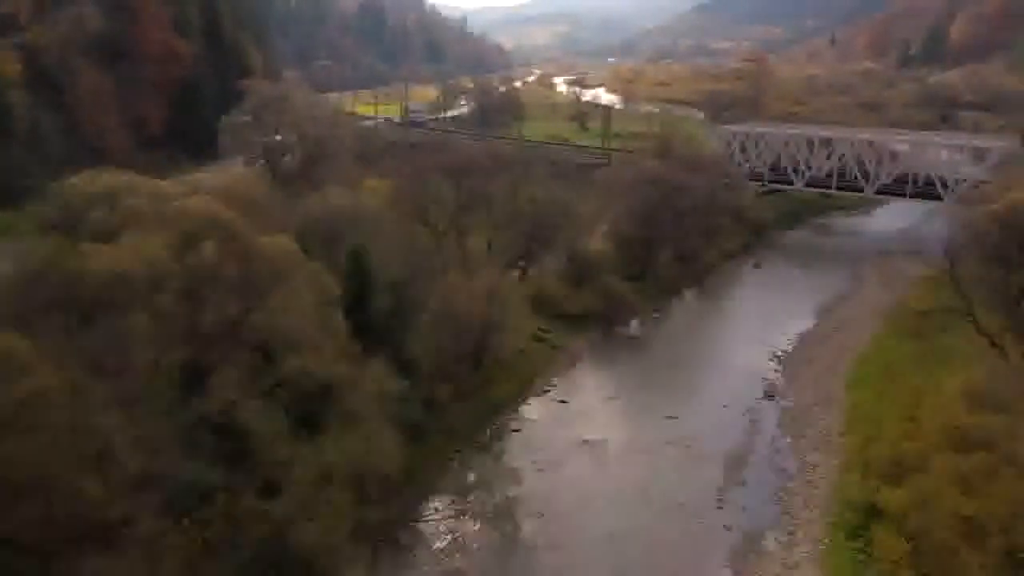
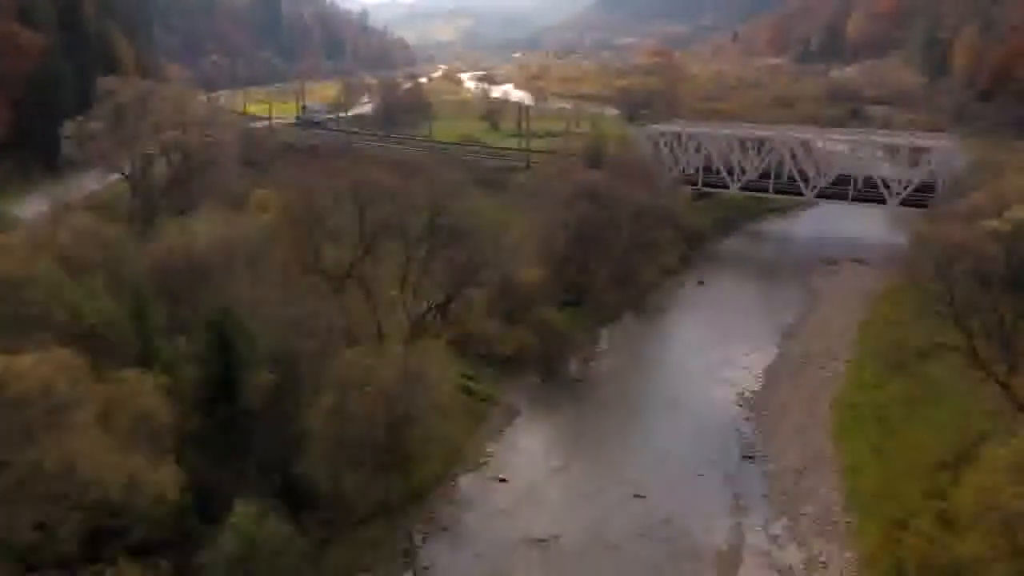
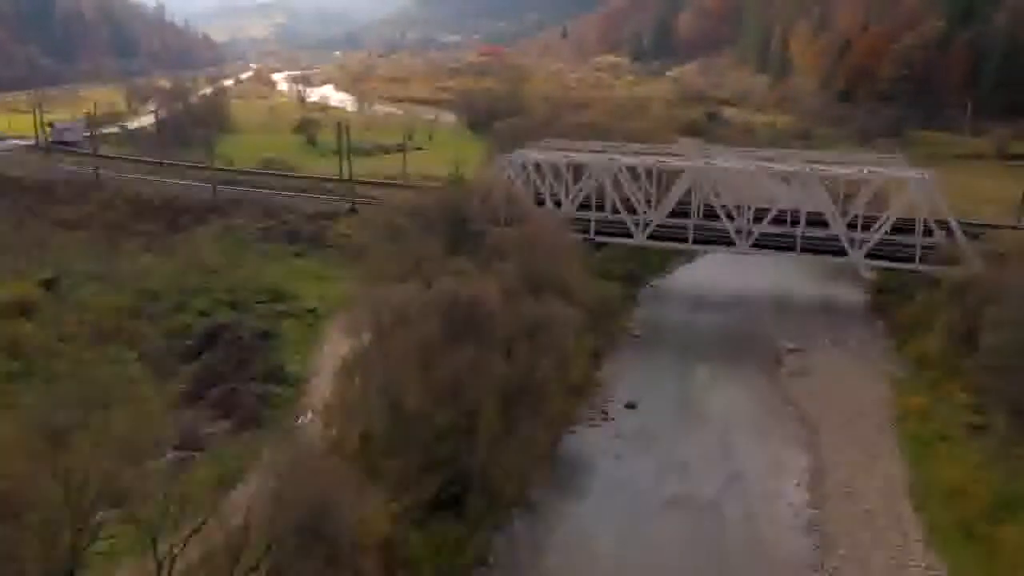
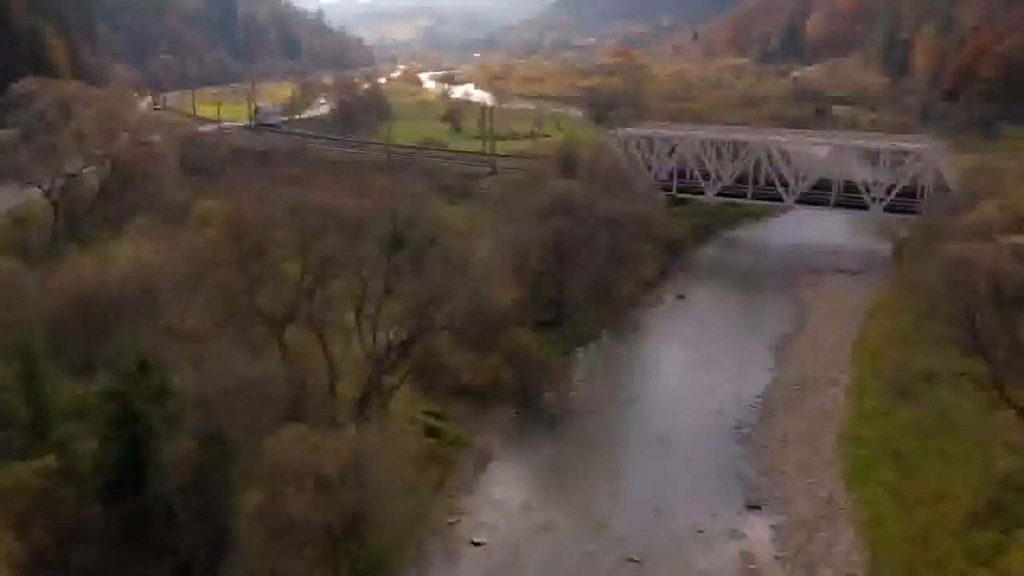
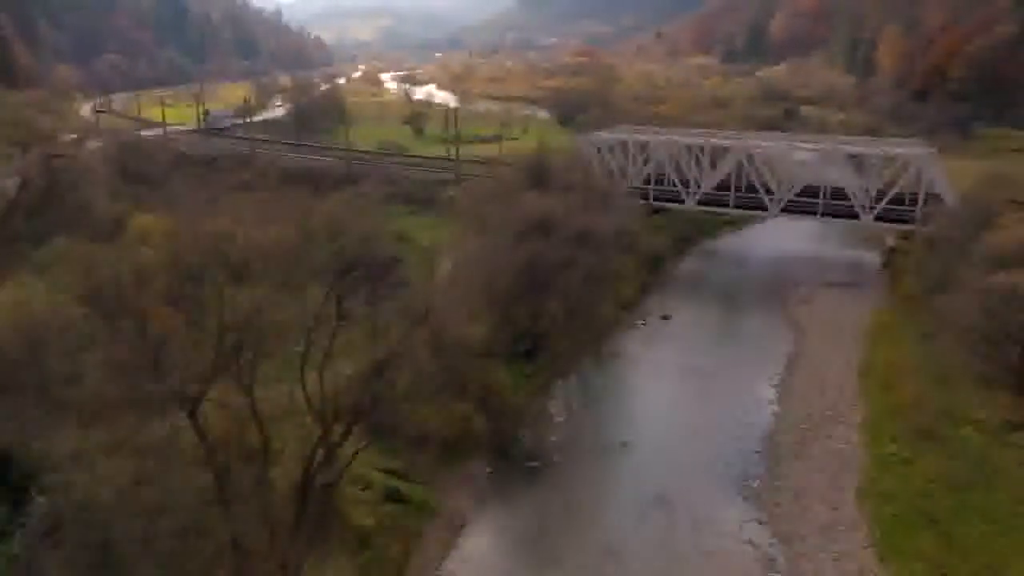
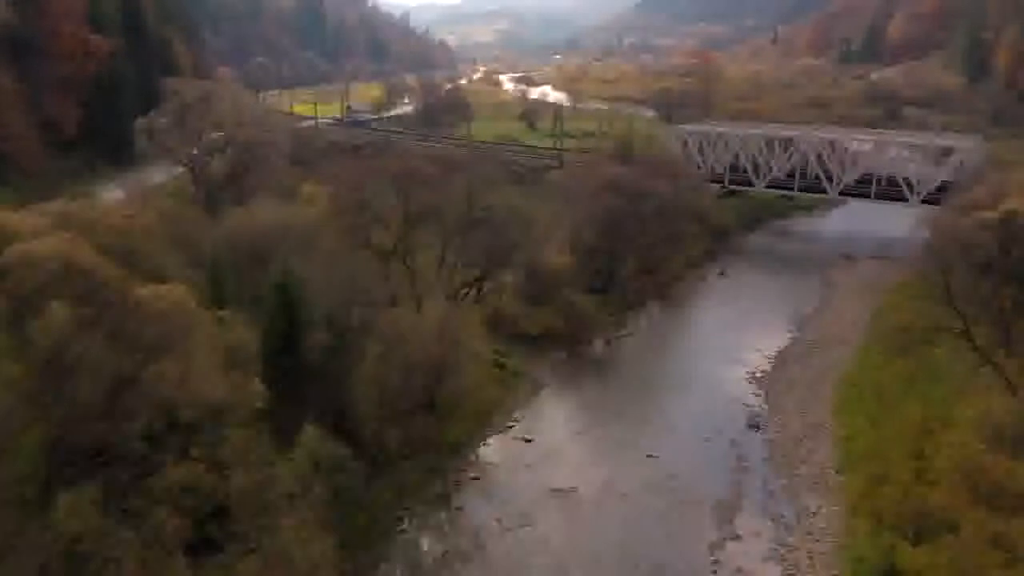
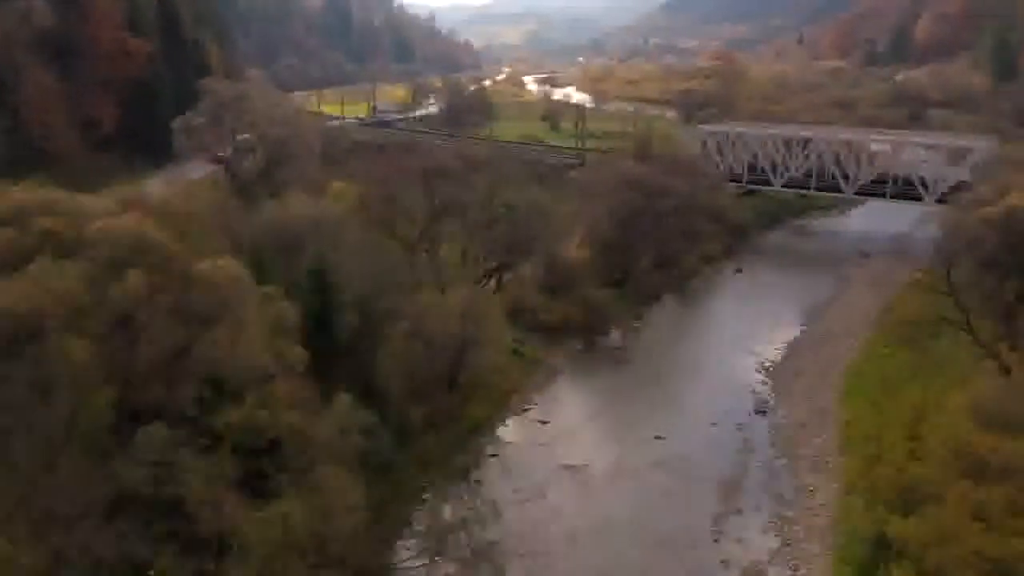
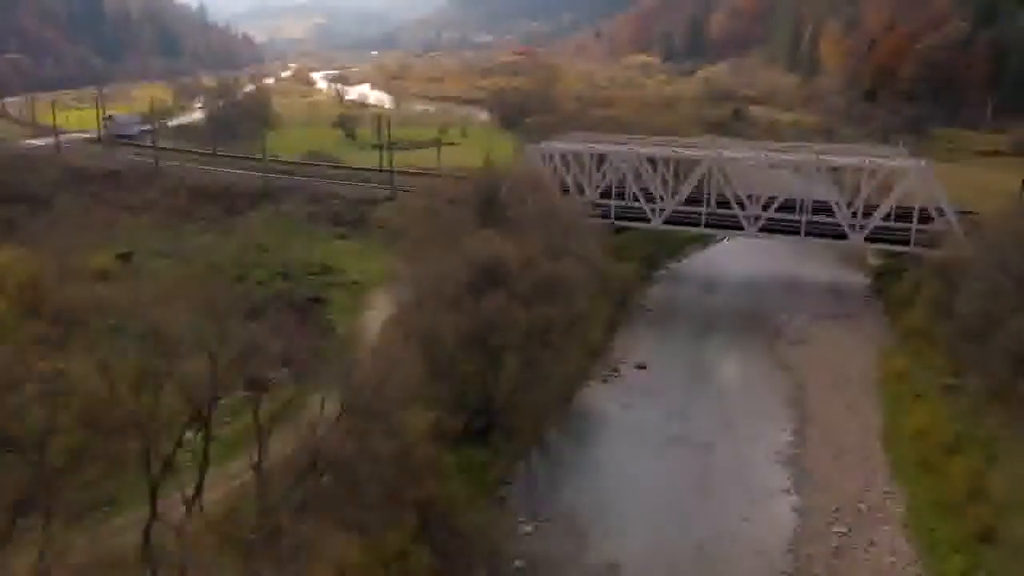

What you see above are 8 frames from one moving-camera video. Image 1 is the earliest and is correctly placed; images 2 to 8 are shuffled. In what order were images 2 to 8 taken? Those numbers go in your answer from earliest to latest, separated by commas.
7, 6, 2, 4, 5, 8, 3
